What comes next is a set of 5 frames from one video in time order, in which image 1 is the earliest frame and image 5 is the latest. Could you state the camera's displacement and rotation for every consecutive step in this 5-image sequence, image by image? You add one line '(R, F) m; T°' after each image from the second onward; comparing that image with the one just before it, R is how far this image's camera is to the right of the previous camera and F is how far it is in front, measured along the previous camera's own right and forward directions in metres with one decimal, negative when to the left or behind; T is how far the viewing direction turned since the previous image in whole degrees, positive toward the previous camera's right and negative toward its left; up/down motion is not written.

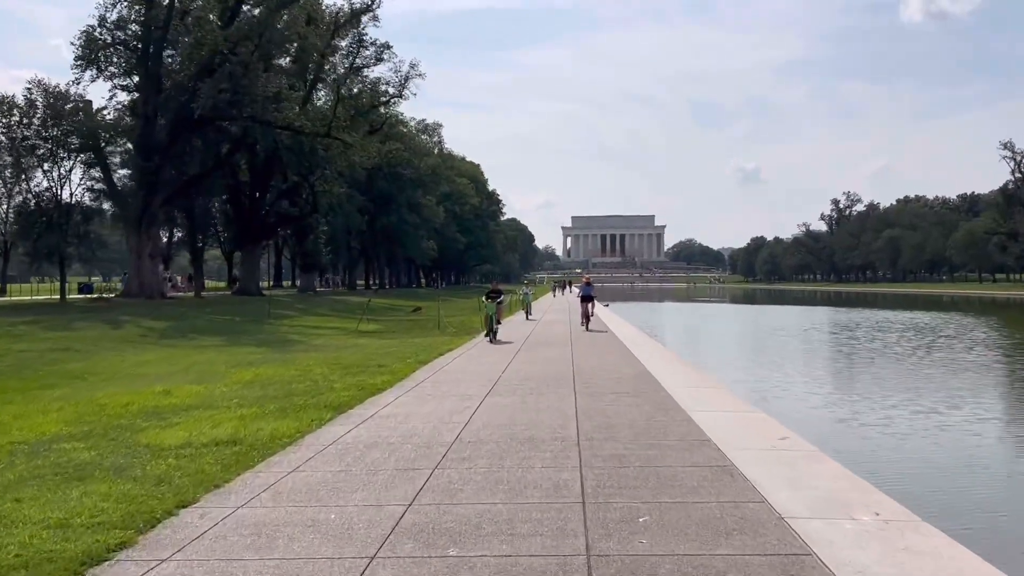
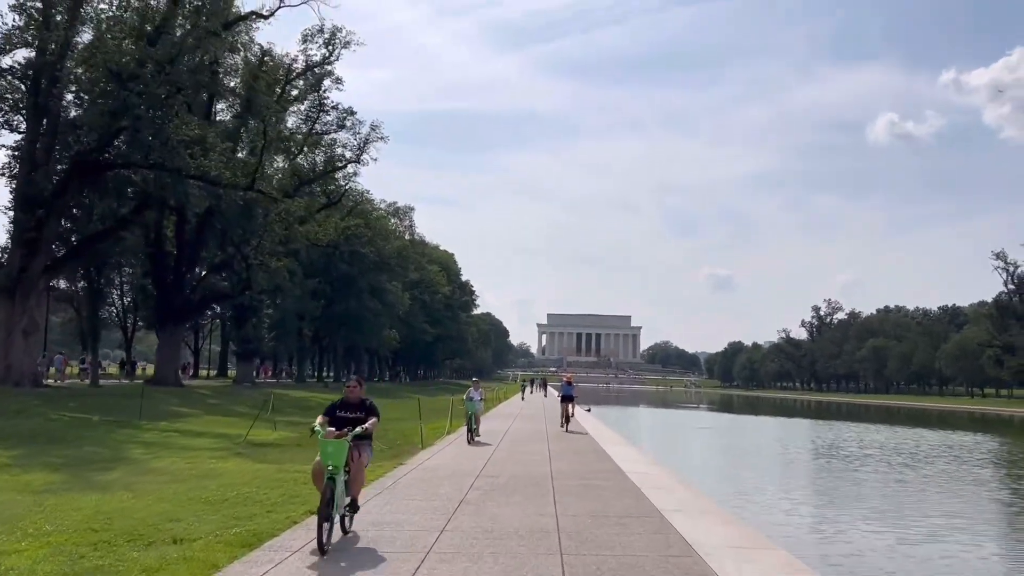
(+0.4, +7.9) m; +1°
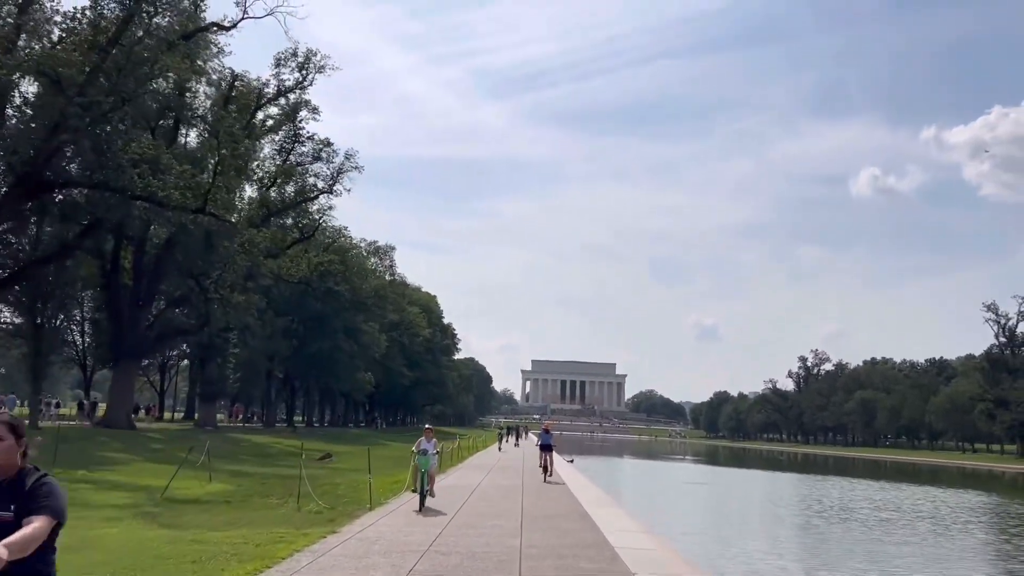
(+0.3, +2.9) m; +1°
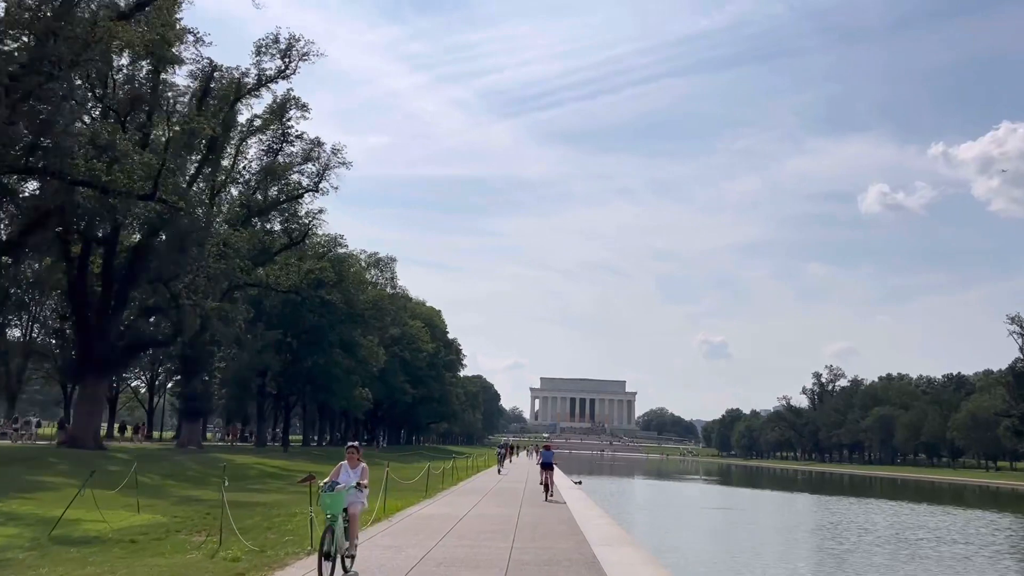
(+0.3, +3.8) m; -1°
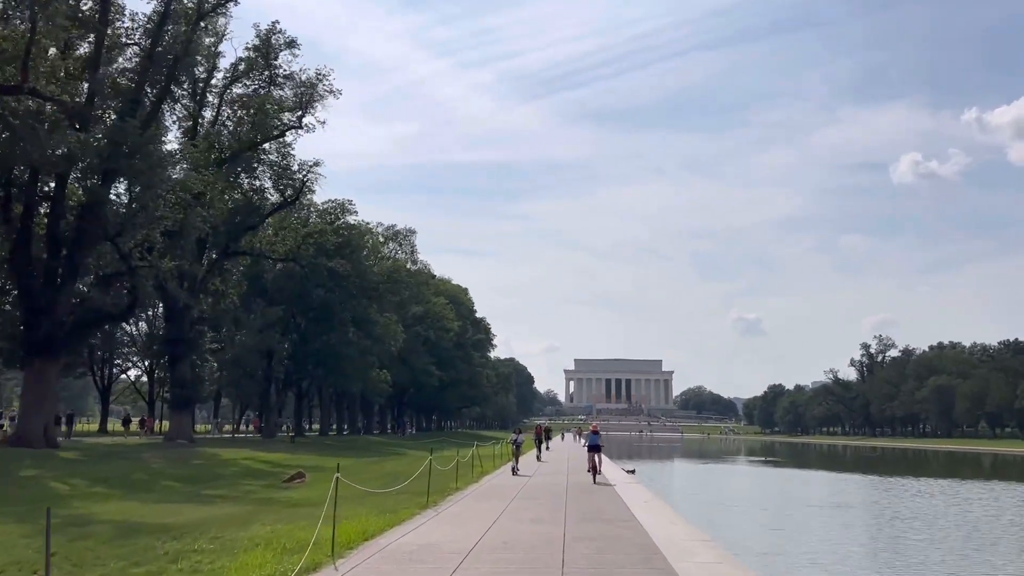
(0.0, +7.6) m; -2°
